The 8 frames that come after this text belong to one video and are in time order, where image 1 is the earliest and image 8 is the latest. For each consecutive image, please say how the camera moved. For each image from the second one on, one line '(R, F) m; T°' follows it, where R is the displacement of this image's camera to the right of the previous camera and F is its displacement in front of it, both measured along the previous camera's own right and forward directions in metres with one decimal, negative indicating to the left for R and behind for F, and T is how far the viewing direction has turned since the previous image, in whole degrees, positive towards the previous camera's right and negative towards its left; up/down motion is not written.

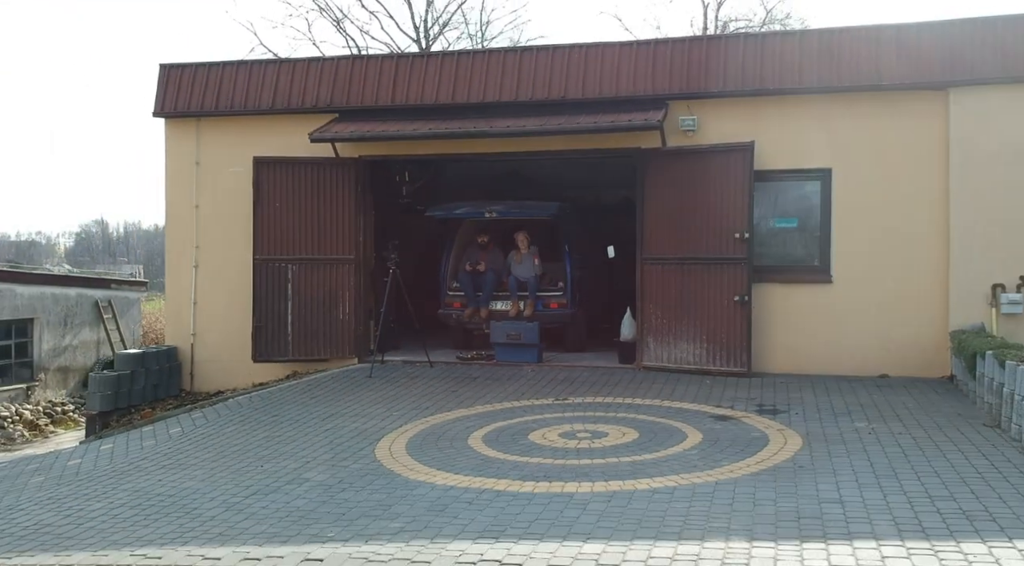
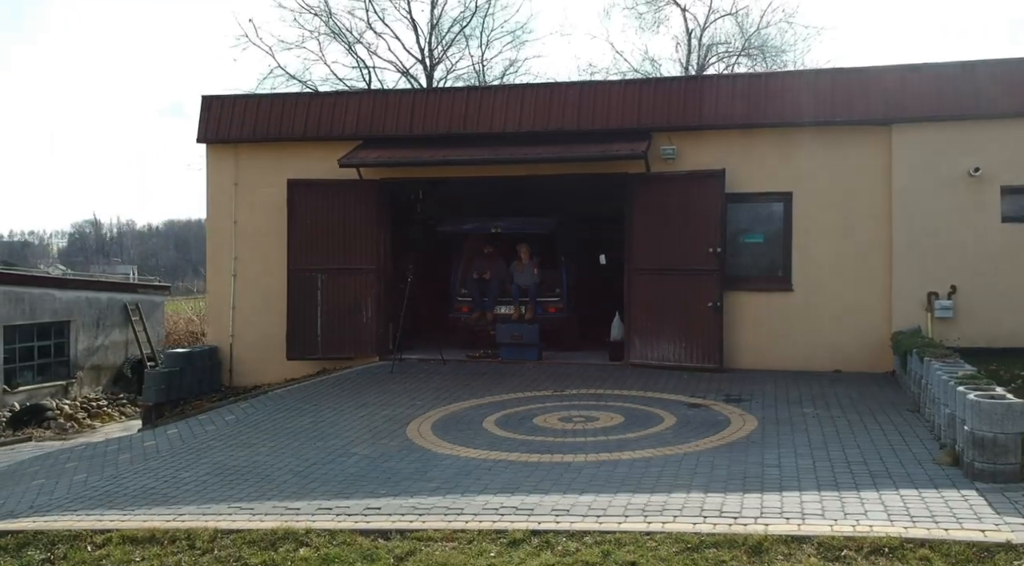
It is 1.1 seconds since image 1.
(-0.1, -1.5) m; 0°
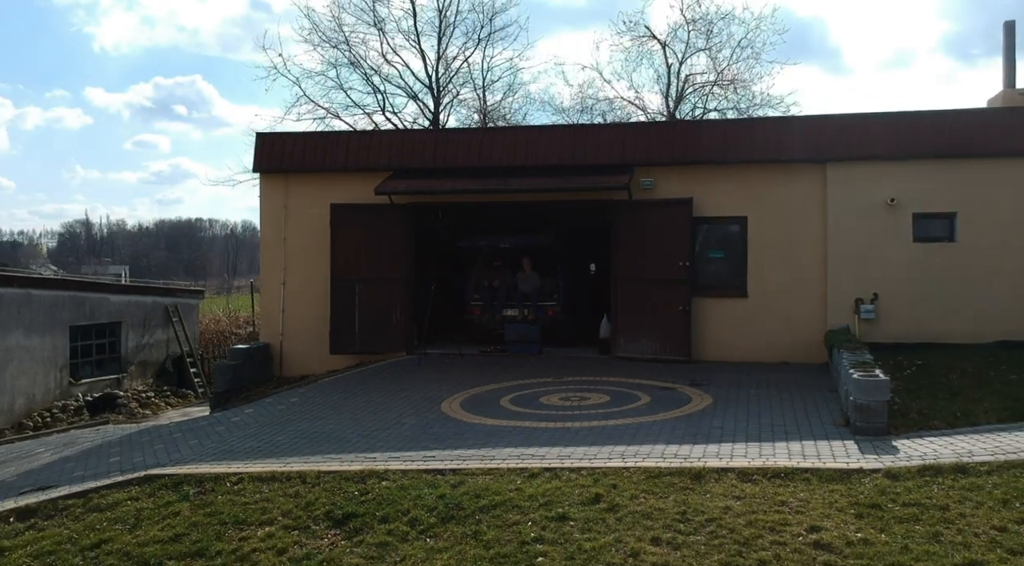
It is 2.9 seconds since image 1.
(-0.3, -2.4) m; +1°
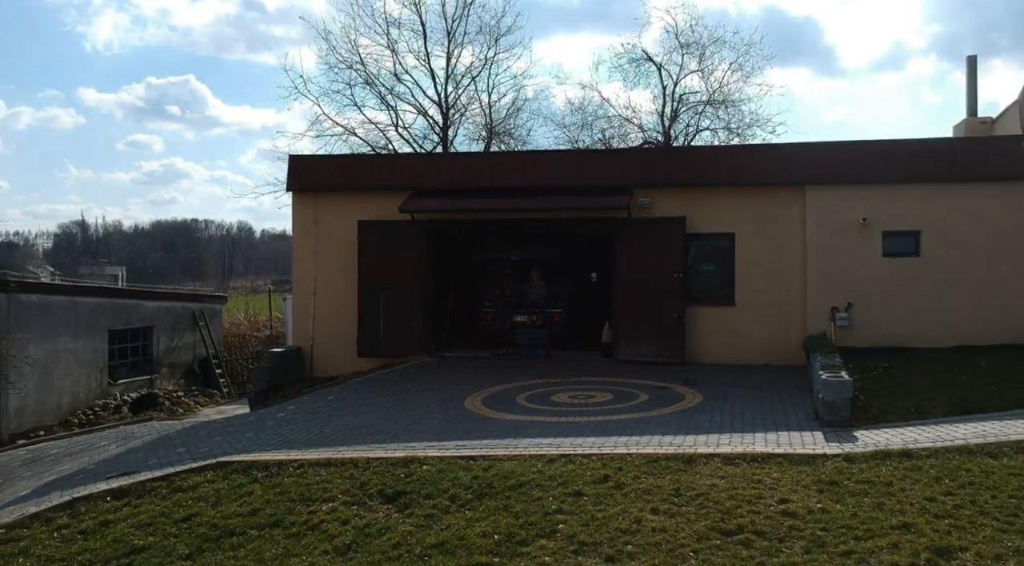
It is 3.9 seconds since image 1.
(-0.3, -1.5) m; 0°
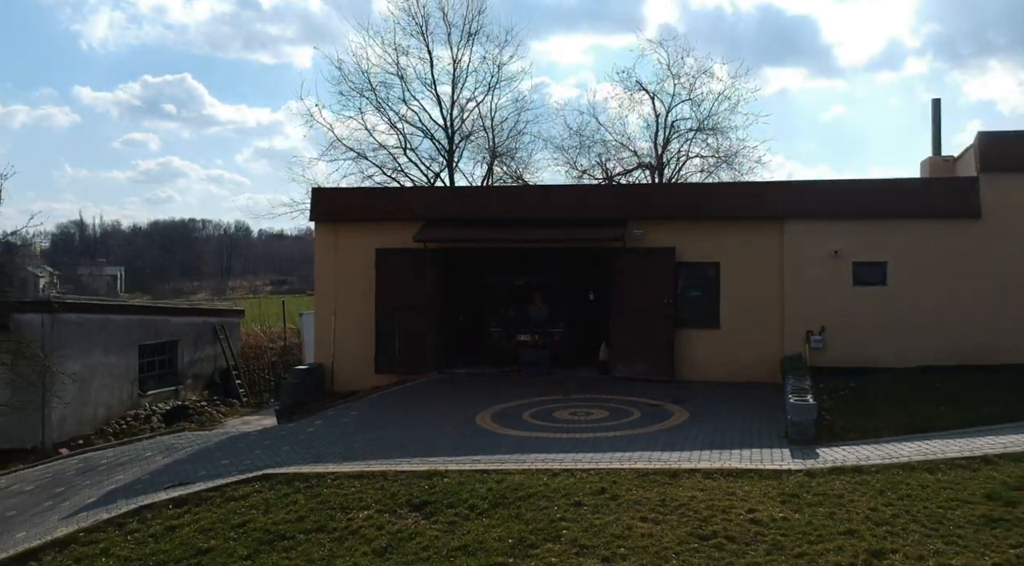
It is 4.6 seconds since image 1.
(-0.2, -1.5) m; 0°
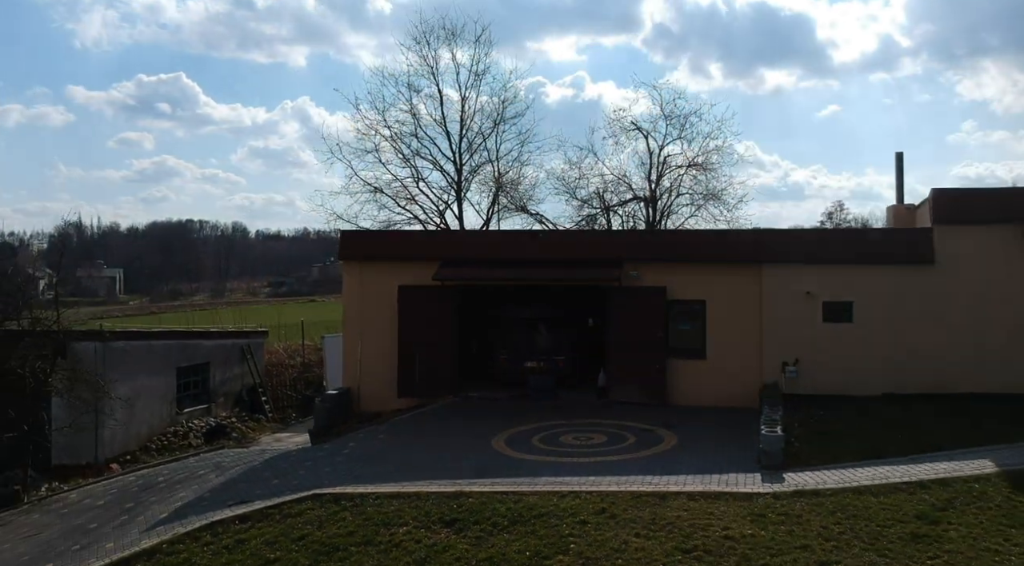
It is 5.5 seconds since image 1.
(-0.3, -2.0) m; 0°
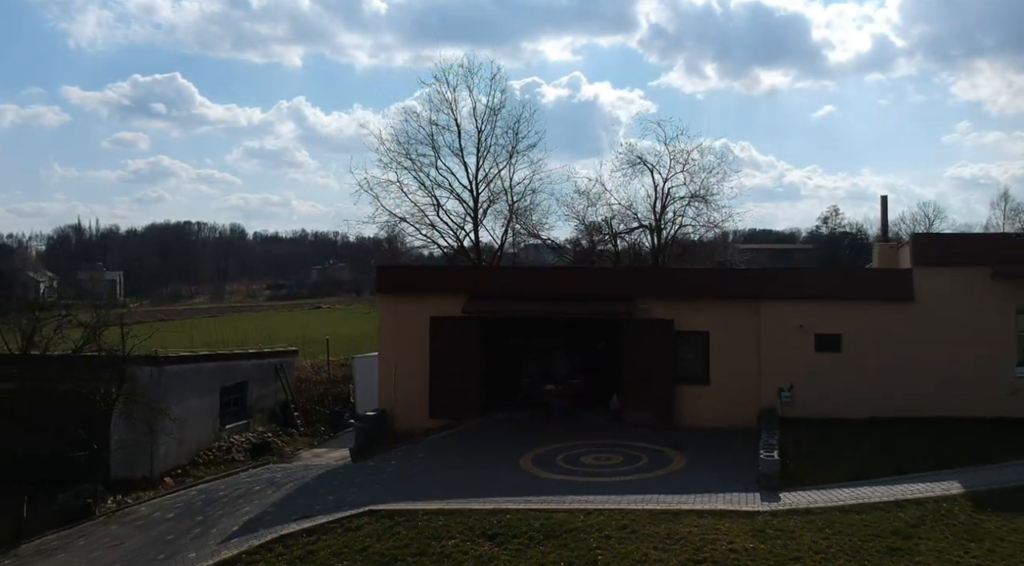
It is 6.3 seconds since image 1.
(-0.6, -2.0) m; 0°
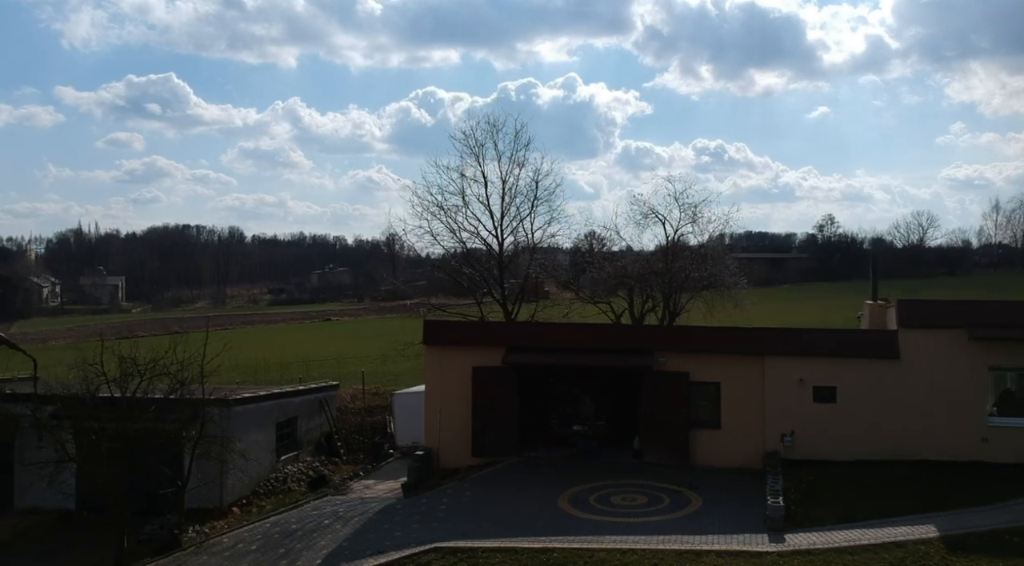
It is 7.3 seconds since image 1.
(-1.0, -2.7) m; 0°
